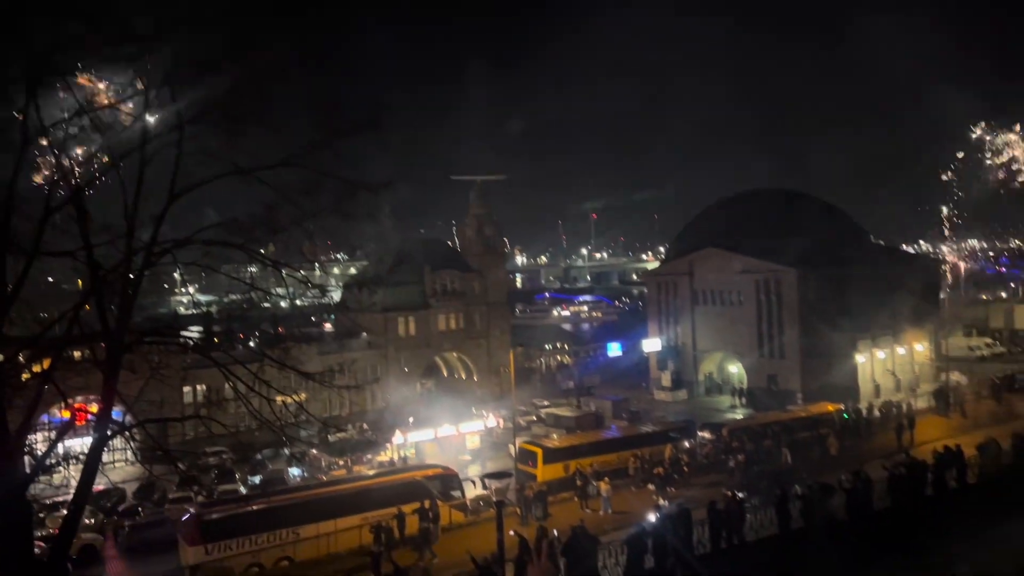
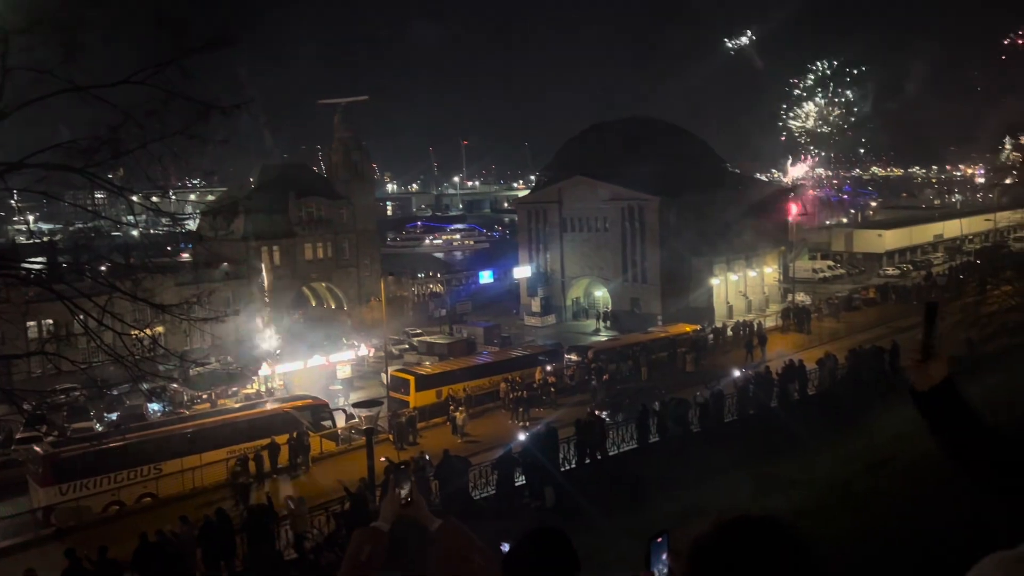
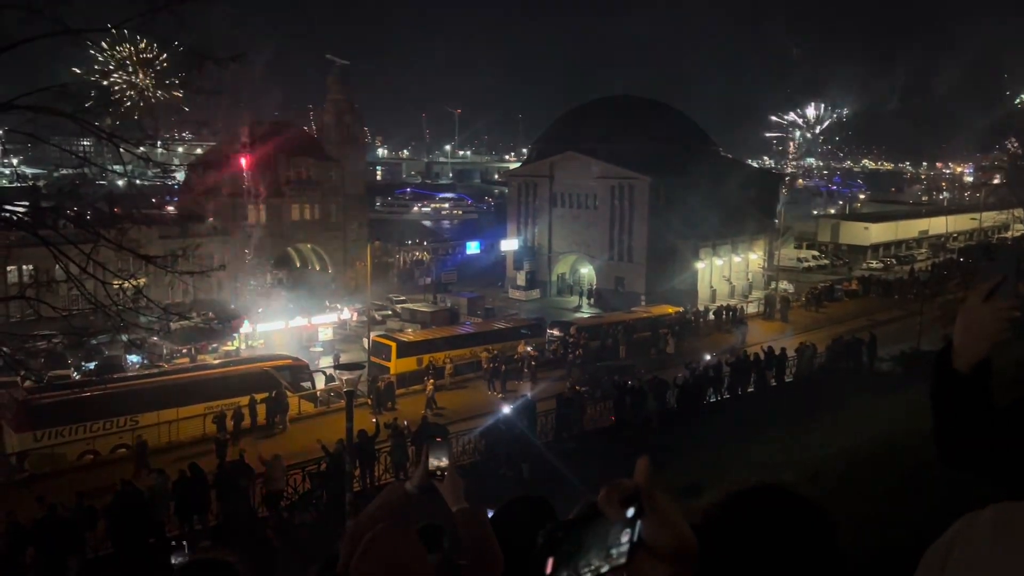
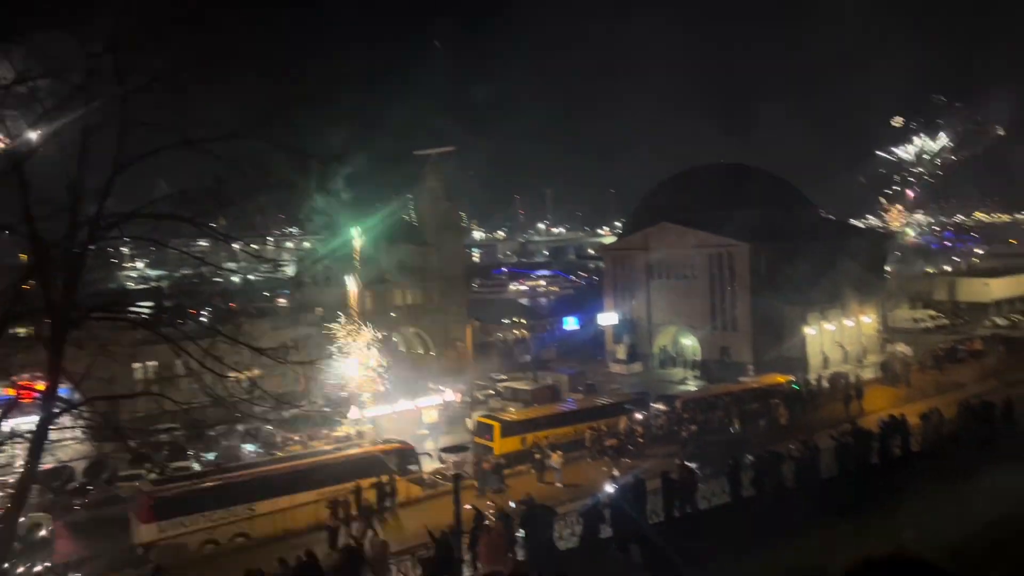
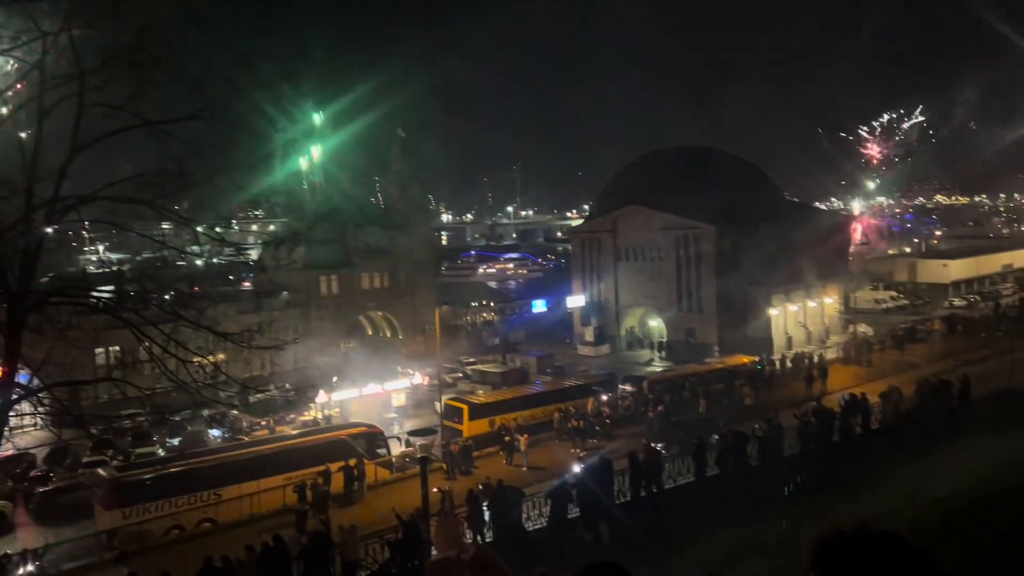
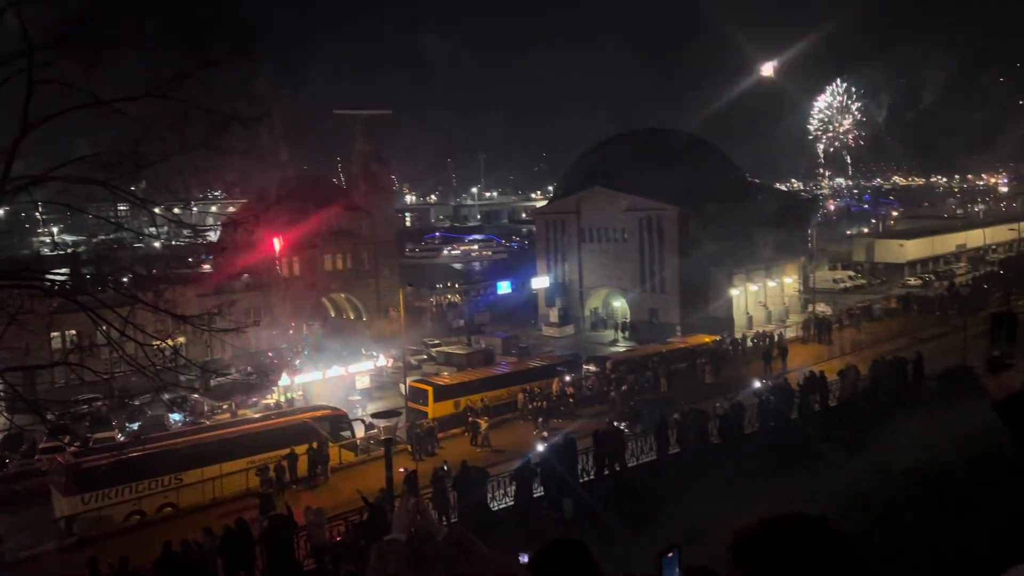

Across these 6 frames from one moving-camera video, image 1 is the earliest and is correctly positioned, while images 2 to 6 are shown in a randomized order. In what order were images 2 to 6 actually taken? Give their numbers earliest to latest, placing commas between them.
4, 5, 6, 2, 3
